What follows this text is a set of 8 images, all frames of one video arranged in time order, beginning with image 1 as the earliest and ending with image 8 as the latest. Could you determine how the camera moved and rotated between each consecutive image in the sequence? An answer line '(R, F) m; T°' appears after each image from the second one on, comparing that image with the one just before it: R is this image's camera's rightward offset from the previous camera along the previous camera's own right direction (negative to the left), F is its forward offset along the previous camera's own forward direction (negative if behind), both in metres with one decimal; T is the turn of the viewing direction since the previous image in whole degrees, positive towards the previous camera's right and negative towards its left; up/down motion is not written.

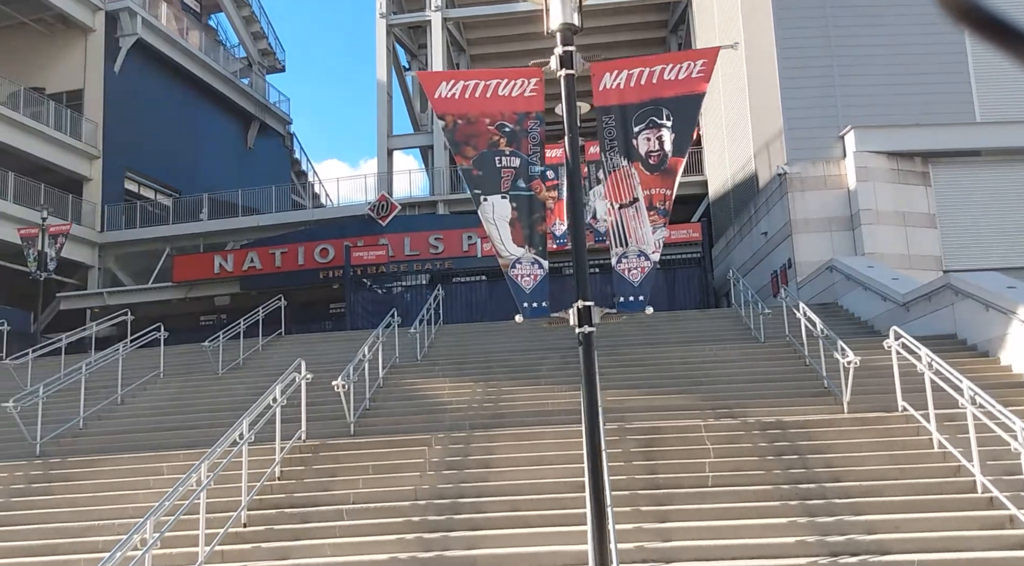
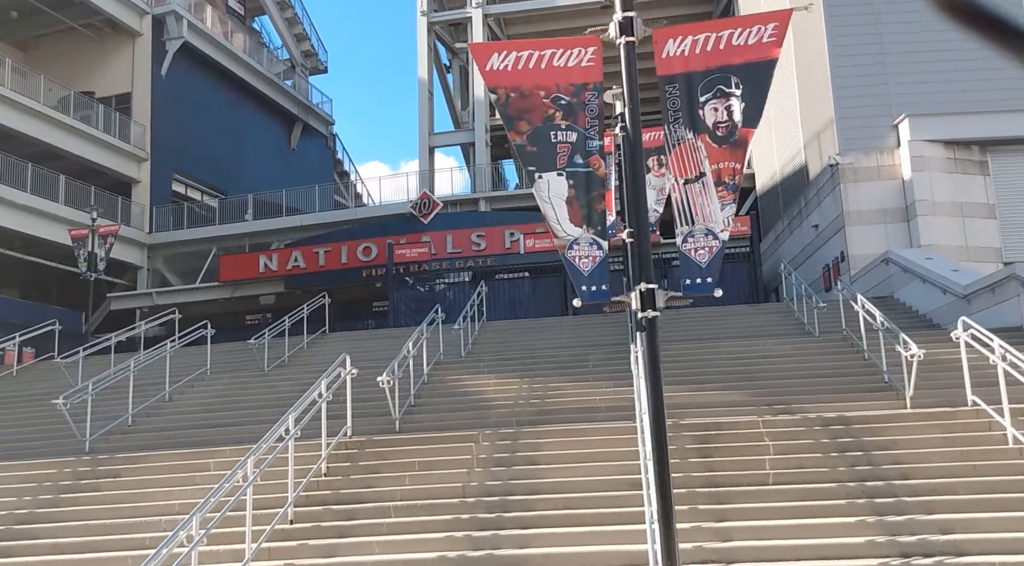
(-0.1, +0.2) m; -3°
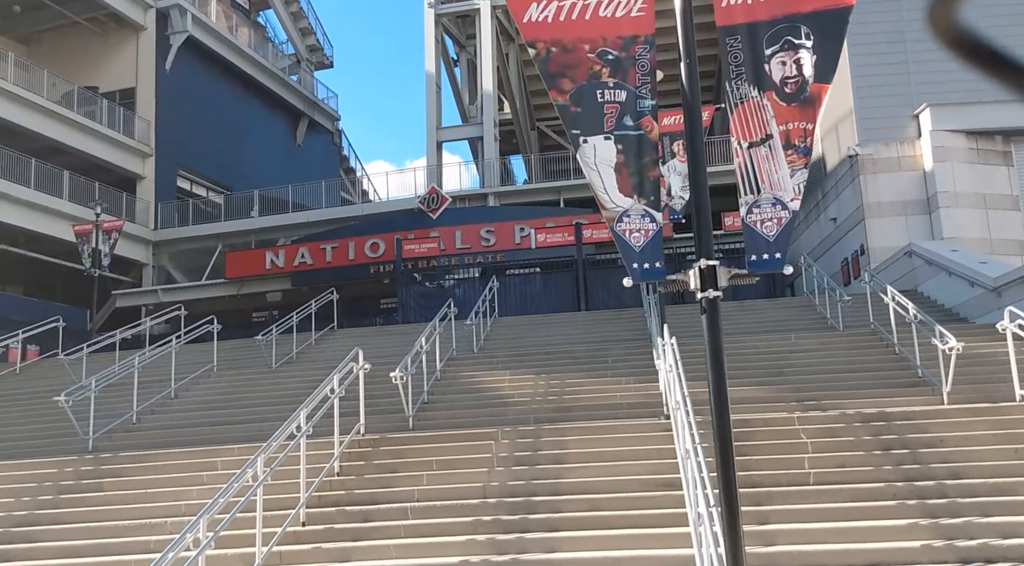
(-0.1, +0.4) m; 0°
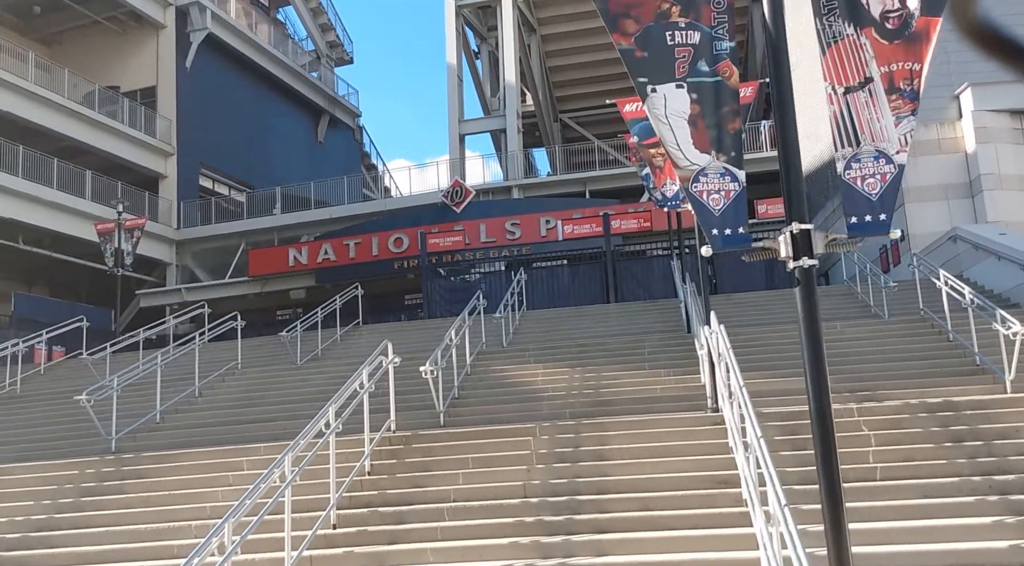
(-0.1, +0.4) m; -1°
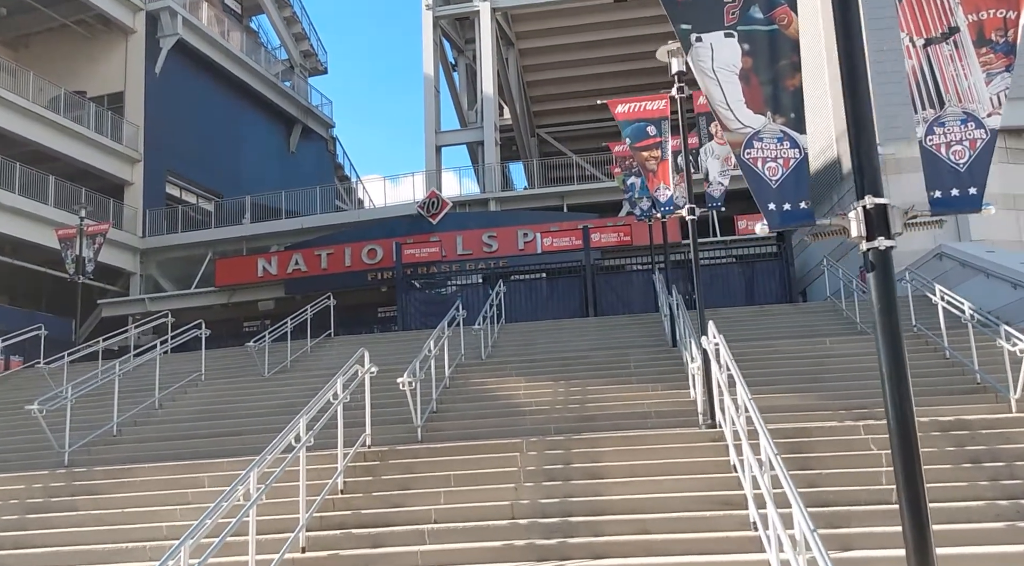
(-0.1, +0.5) m; +2°
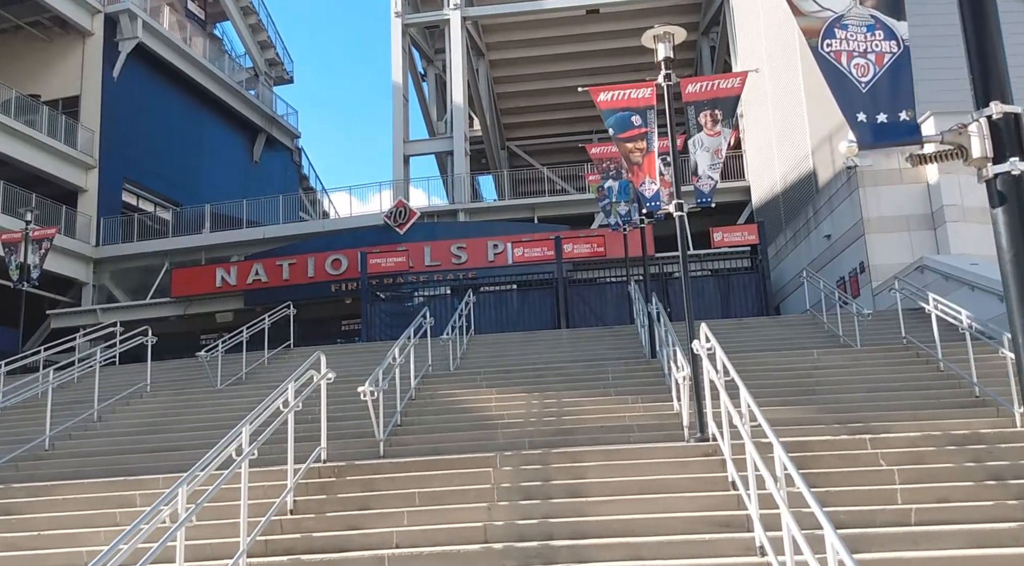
(-0.1, +0.7) m; +2°
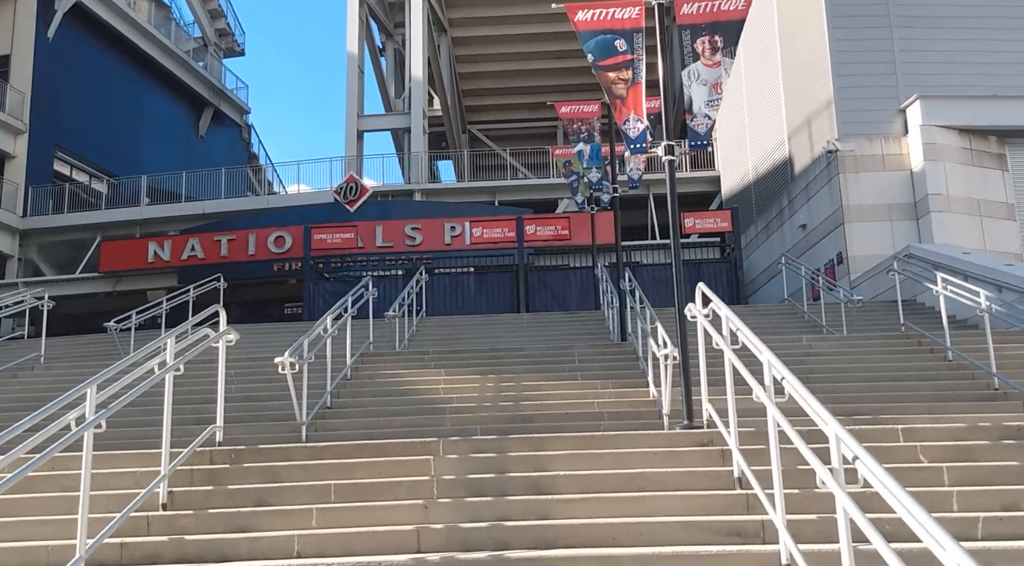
(0.0, +1.3) m; +3°
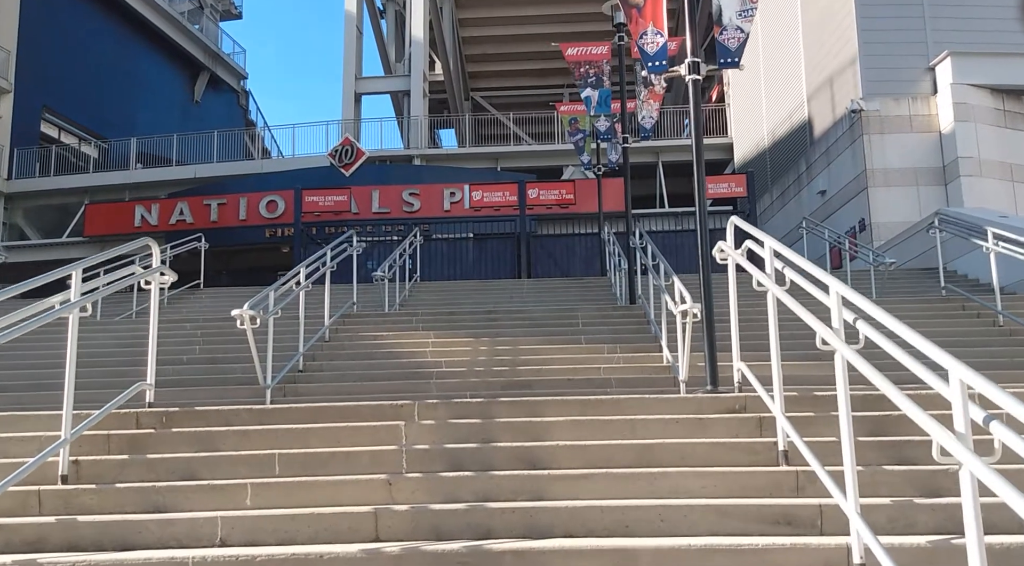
(+0.1, +0.9) m; 0°
